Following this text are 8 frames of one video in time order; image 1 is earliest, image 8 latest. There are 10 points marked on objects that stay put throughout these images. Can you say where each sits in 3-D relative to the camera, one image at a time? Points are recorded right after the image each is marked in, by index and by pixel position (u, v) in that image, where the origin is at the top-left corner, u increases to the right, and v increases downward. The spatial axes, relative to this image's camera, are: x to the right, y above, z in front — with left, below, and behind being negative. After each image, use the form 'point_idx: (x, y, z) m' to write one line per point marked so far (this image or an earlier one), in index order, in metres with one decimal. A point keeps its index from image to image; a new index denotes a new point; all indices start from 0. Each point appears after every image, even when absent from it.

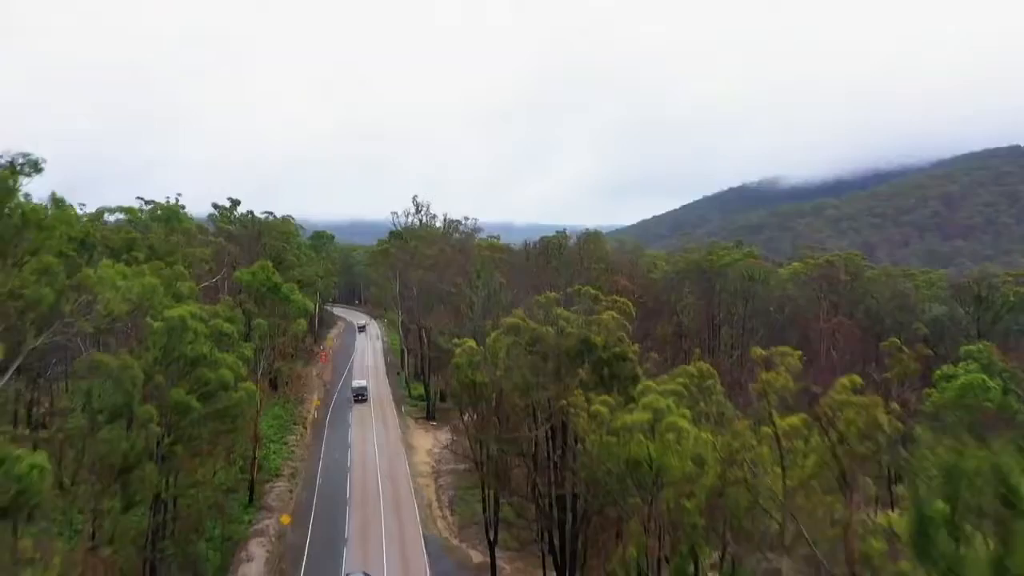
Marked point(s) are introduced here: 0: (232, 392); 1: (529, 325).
0: (-5.5, -2.1, +16.2) m
1: (+0.4, -0.8, +17.2) m
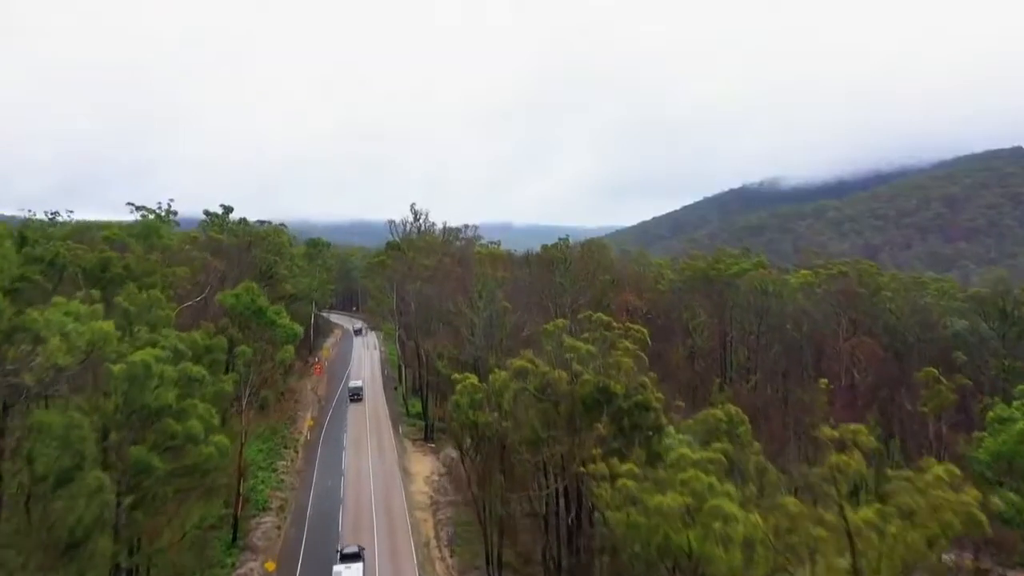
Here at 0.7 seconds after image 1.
0: (-5.4, -2.8, +14.3) m
1: (+0.5, -1.5, +15.2) m
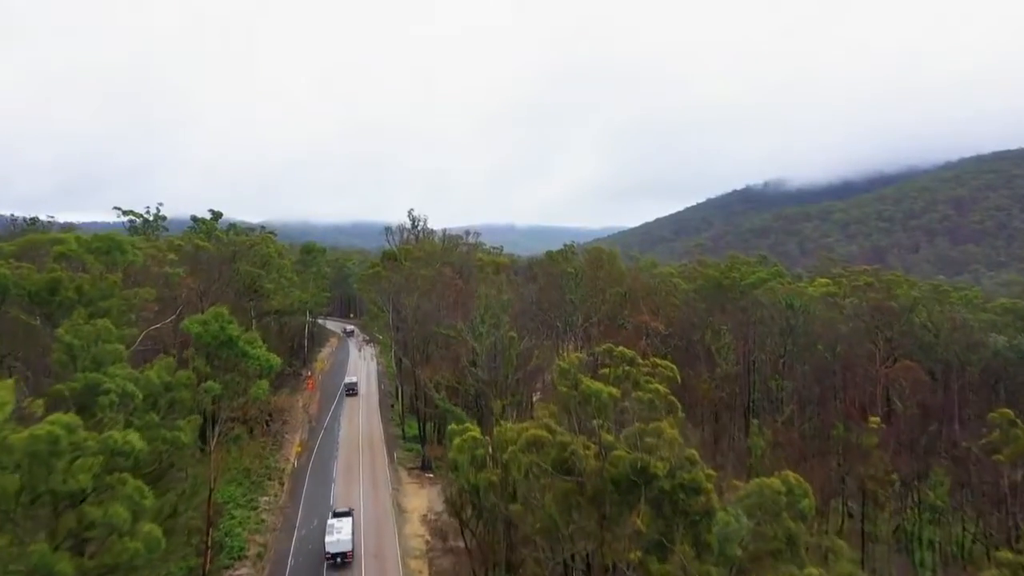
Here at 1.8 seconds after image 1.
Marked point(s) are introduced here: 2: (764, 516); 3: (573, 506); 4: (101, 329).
0: (-5.3, -3.4, +11.2) m
1: (+0.7, -2.2, +12.2) m
2: (+3.9, -3.5, +12.8) m
3: (+0.8, -3.1, +11.5) m
4: (-9.3, -0.9, +18.6) m
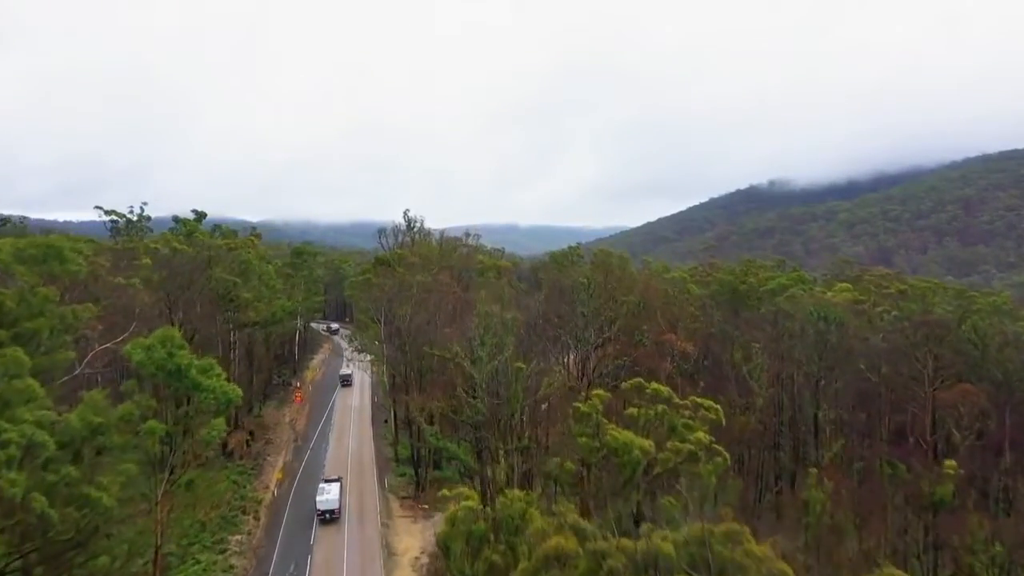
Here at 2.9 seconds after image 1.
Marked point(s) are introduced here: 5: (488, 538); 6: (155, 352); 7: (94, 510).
0: (-5.1, -3.8, +7.7) m
1: (+0.8, -2.6, +8.6) m
2: (+4.0, -4.0, +9.2) m
3: (+1.0, -3.5, +8.0) m
4: (-9.2, -1.3, +15.0) m
5: (-0.4, -3.6, +11.3) m
6: (-7.5, -1.3, +17.2) m
7: (-7.4, -3.9, +14.4) m
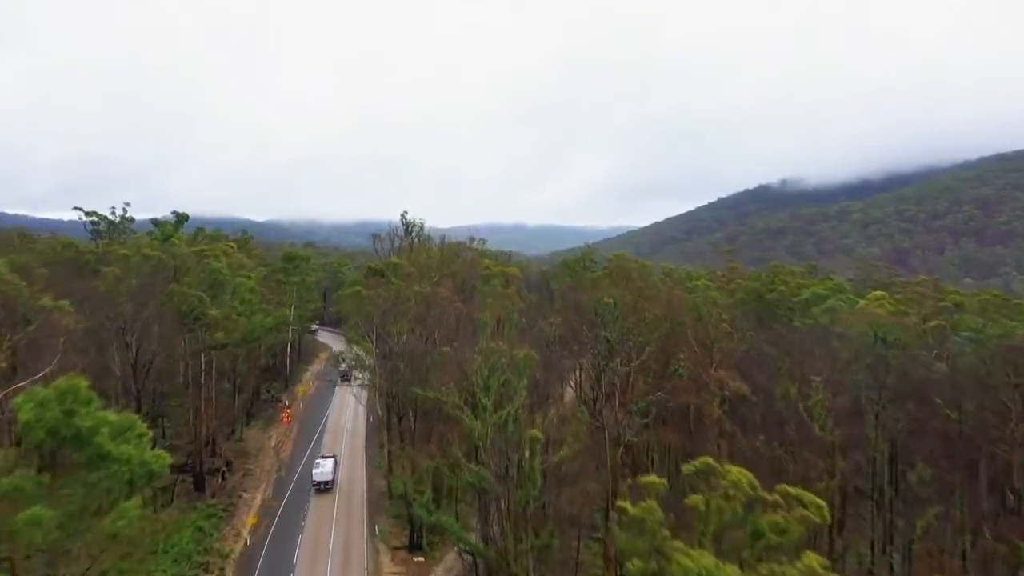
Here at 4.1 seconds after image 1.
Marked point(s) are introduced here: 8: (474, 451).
0: (-5.0, -4.4, +3.2) m
1: (+1.0, -3.2, +4.1) m
2: (+4.2, -4.6, +4.7) m
3: (+1.1, -4.1, +3.4) m
4: (-9.0, -1.9, +10.6) m
5: (-0.2, -4.2, +6.8) m
6: (-7.3, -1.9, +12.7) m
7: (-7.1, -4.5, +10.0) m
8: (-0.9, -3.2, +17.1) m
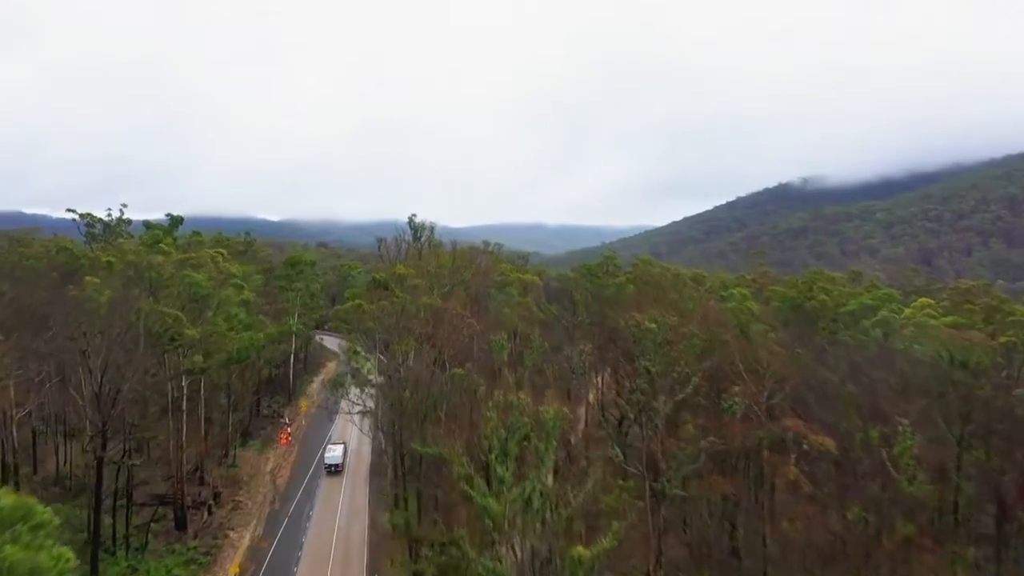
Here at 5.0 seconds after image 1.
0: (-4.8, -4.9, -0.5) m
1: (+1.1, -3.7, +0.3) m
2: (+4.4, -5.1, +0.8) m
3: (+1.3, -4.6, -0.4) m
4: (-8.7, -2.4, +6.9) m
5: (0.0, -4.7, +3.0) m
6: (-6.9, -2.4, +9.1) m
7: (-6.9, -5.0, +6.3) m
8: (-0.5, -3.7, +13.3) m
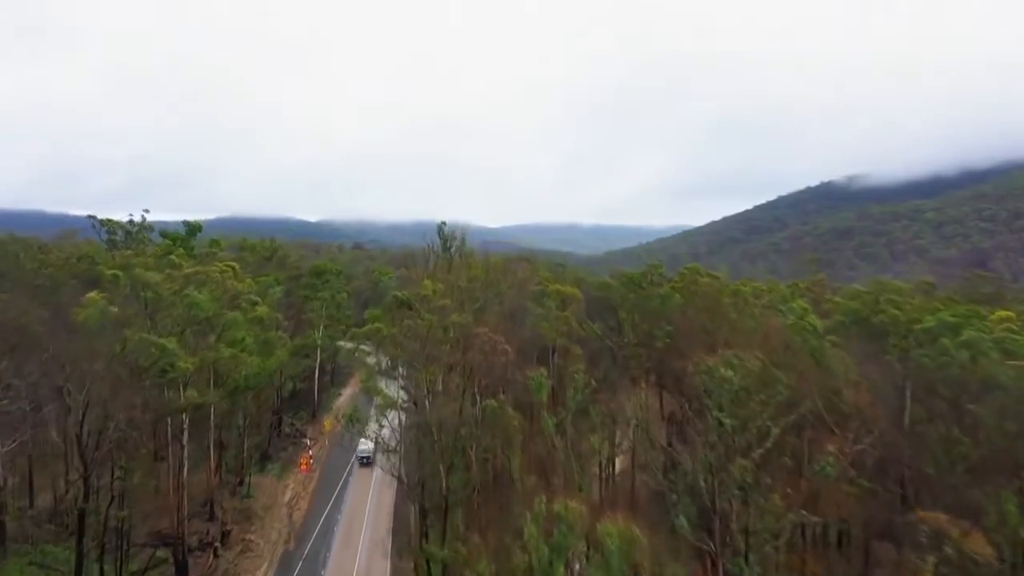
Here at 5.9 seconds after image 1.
0: (-4.9, -5.6, -3.8) m
1: (+1.1, -4.4, -3.3) m
2: (+4.4, -5.8, -2.9) m
3: (+1.2, -5.3, -3.9) m
4: (-8.4, -3.1, +3.8) m
5: (+0.1, -5.4, -0.5) m
6: (-6.6, -3.1, +5.9) m
7: (-6.6, -5.7, +3.1) m
8: (0.0, -4.4, +9.8) m
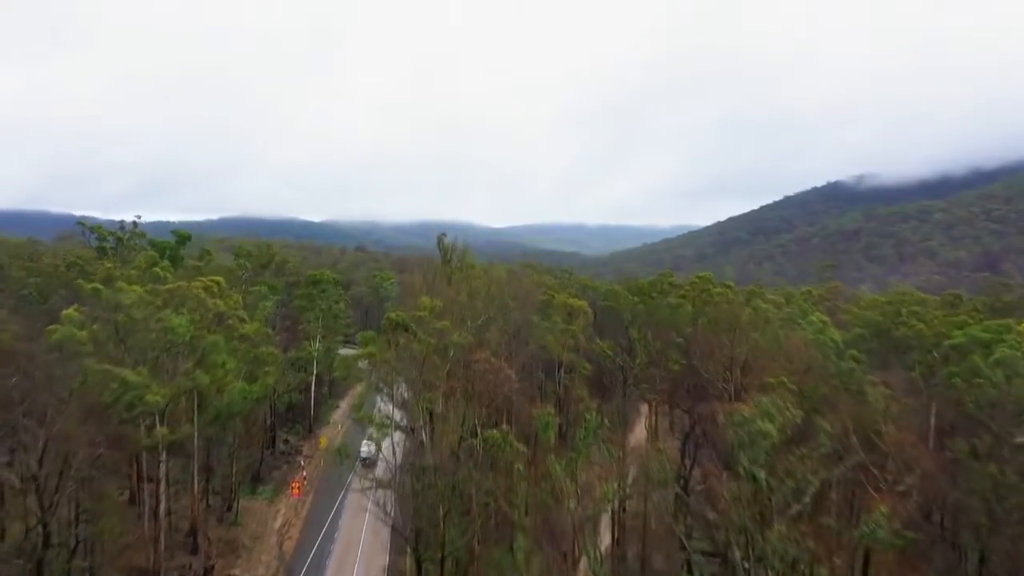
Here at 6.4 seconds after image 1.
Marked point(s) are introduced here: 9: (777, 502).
0: (-4.9, -6.2, -5.8) m
1: (+1.0, -5.0, -5.3) m
2: (+4.3, -6.4, -4.9) m
3: (+1.2, -5.9, -6.0) m
4: (-8.4, -3.7, +1.8) m
5: (0.0, -6.0, -2.5) m
6: (-6.6, -3.7, +3.9) m
7: (-6.6, -6.3, +1.1) m
8: (+0.1, -5.0, +7.8) m
9: (+5.0, -3.6, +16.5) m
